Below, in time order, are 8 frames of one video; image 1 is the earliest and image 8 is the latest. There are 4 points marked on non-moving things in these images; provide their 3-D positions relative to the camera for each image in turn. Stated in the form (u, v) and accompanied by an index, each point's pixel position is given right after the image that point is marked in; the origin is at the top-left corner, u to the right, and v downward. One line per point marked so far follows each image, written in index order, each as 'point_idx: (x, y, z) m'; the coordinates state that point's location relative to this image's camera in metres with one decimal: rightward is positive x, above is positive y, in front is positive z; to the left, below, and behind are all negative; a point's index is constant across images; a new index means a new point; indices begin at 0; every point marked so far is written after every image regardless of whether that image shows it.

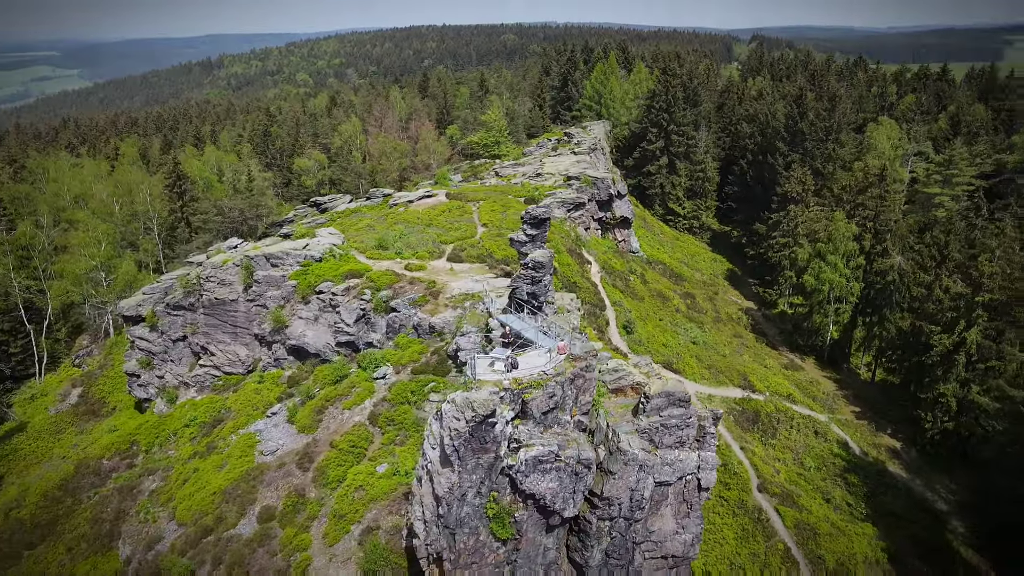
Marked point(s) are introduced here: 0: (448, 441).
0: (-1.5, -3.5, +17.1) m
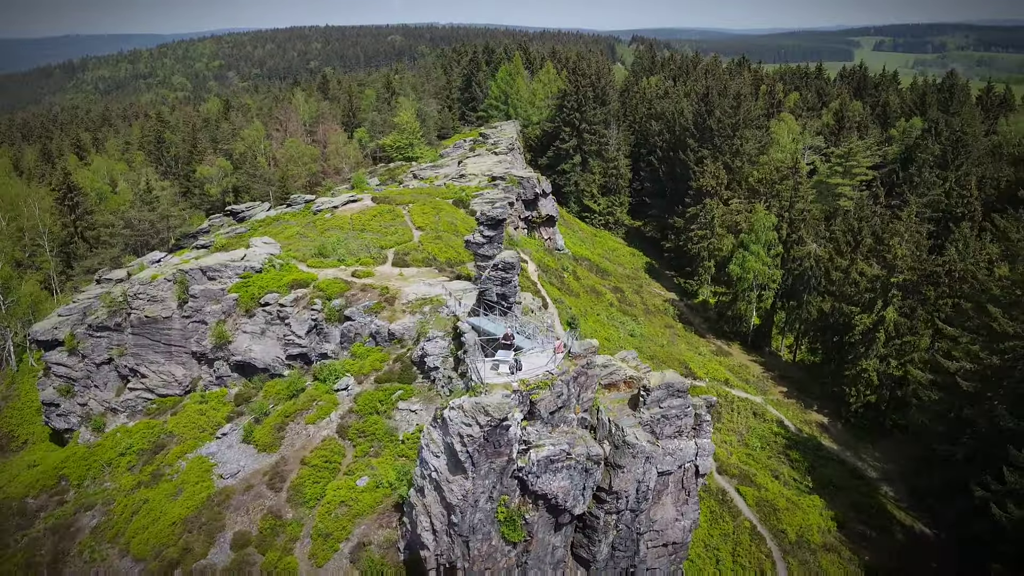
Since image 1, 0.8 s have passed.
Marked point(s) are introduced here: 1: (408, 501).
0: (-1.2, -3.6, +16.8) m
1: (-2.8, -5.6, +19.6) m
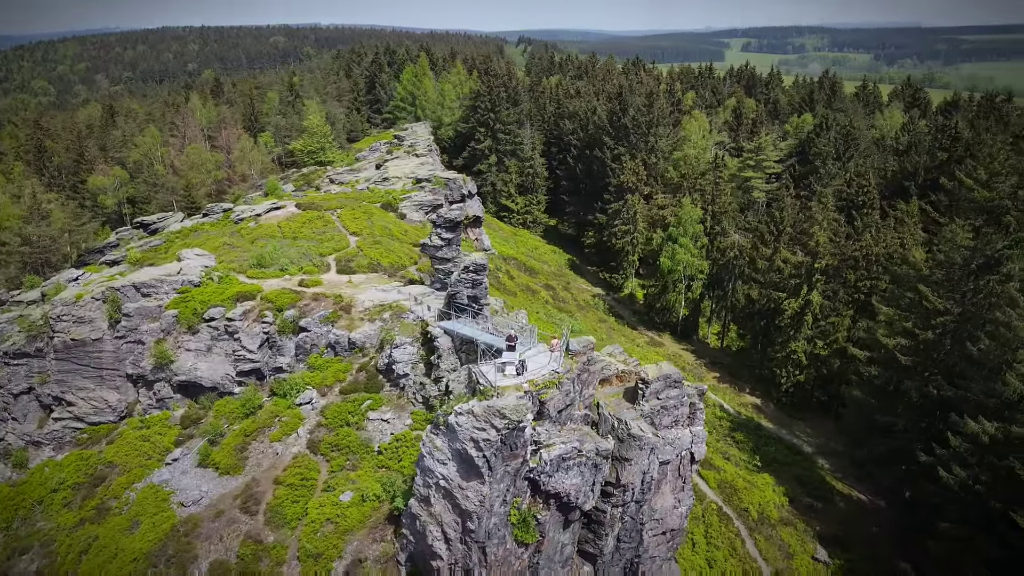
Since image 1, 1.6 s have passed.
0: (-0.8, -3.7, +16.6) m
1: (-2.7, -5.8, +19.1) m
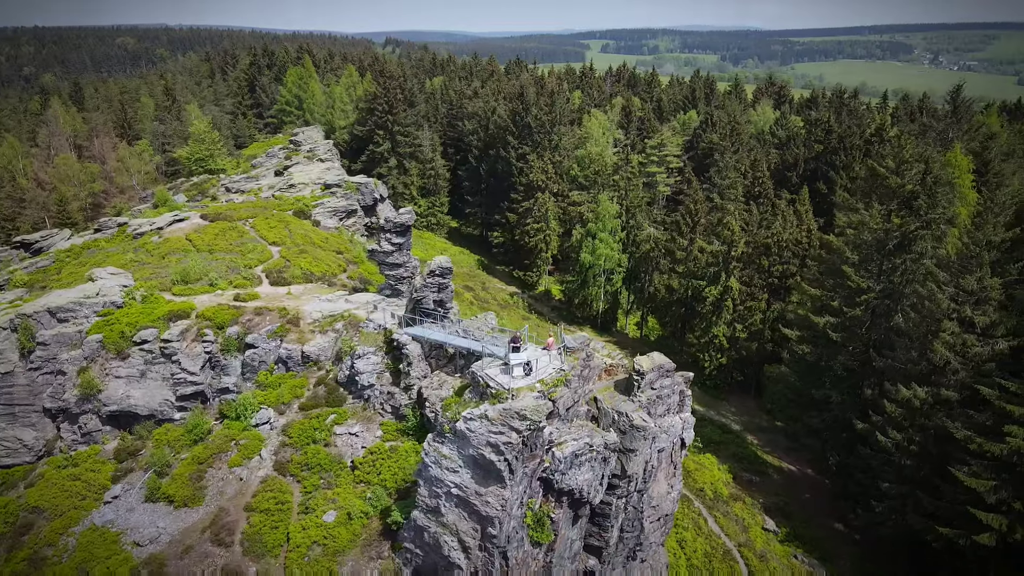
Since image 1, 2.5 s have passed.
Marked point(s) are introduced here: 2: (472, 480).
0: (-0.3, -3.8, +16.4) m
1: (-2.5, -6.0, +18.6) m
2: (-0.9, -4.5, +17.3) m
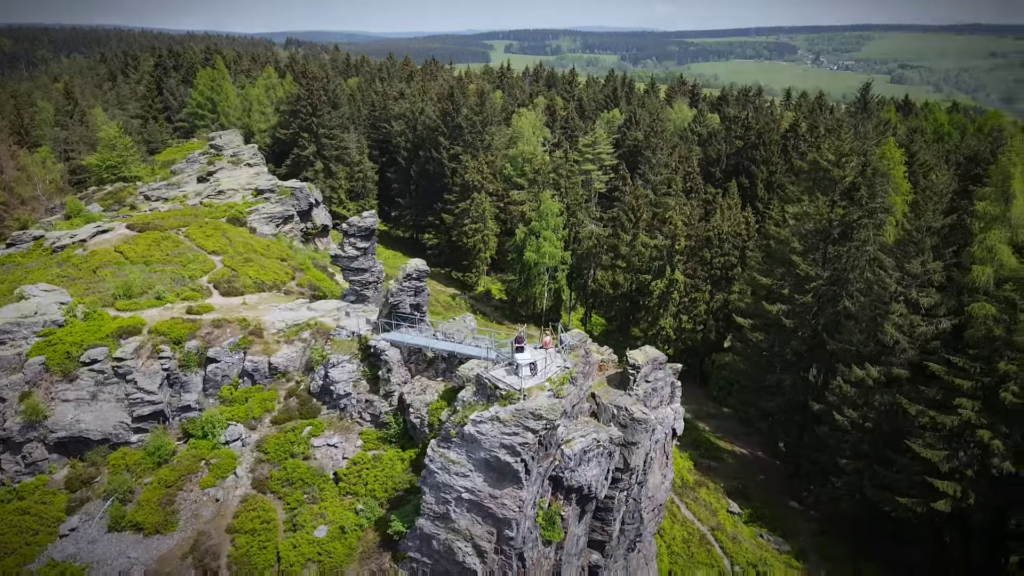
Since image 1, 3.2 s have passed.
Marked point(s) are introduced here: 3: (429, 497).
0: (+0.1, -3.8, +16.3) m
1: (-2.2, -6.0, +18.2) m
2: (-0.6, -4.6, +17.1) m
3: (-2.0, -5.1, +18.0) m
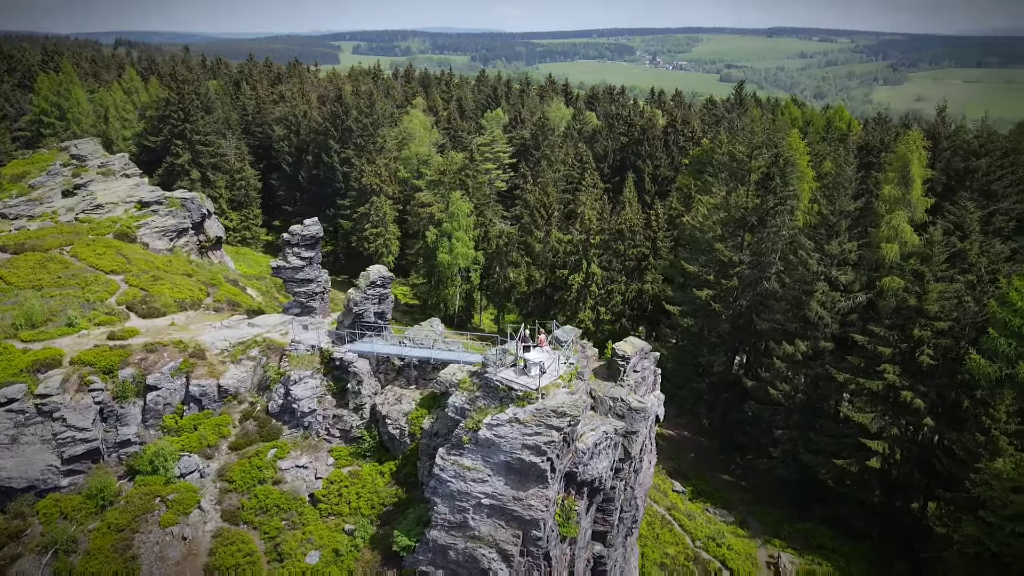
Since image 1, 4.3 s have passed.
0: (+0.7, -3.7, +16.3) m
1: (-1.8, -6.2, +17.8) m
2: (-0.1, -4.6, +16.9) m
3: (-1.6, -5.2, +17.6) m
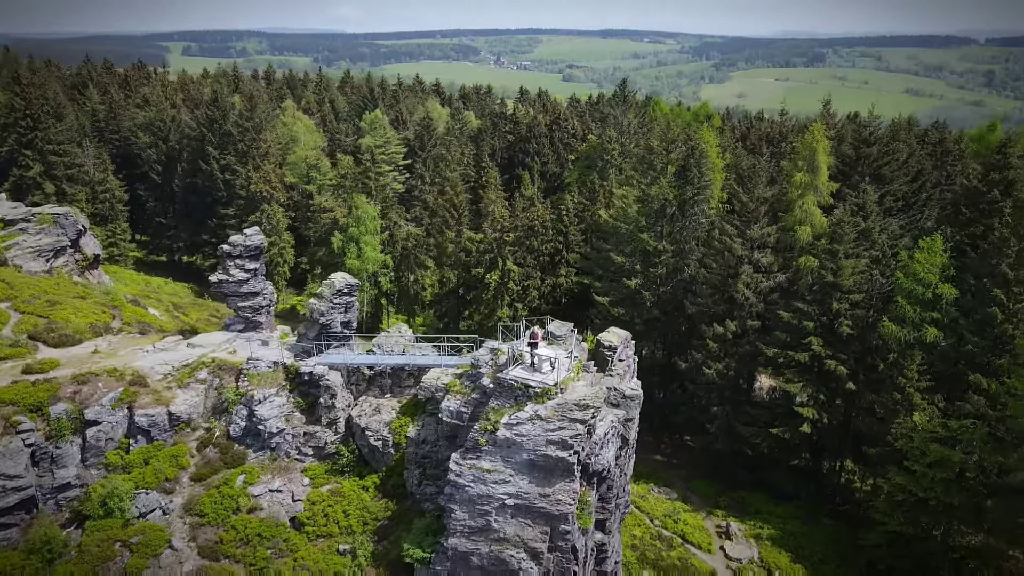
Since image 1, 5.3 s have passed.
0: (+1.3, -3.6, +16.4) m
1: (-1.3, -6.2, +17.4) m
2: (+0.4, -4.5, +16.9) m
3: (-1.1, -5.3, +17.3) m
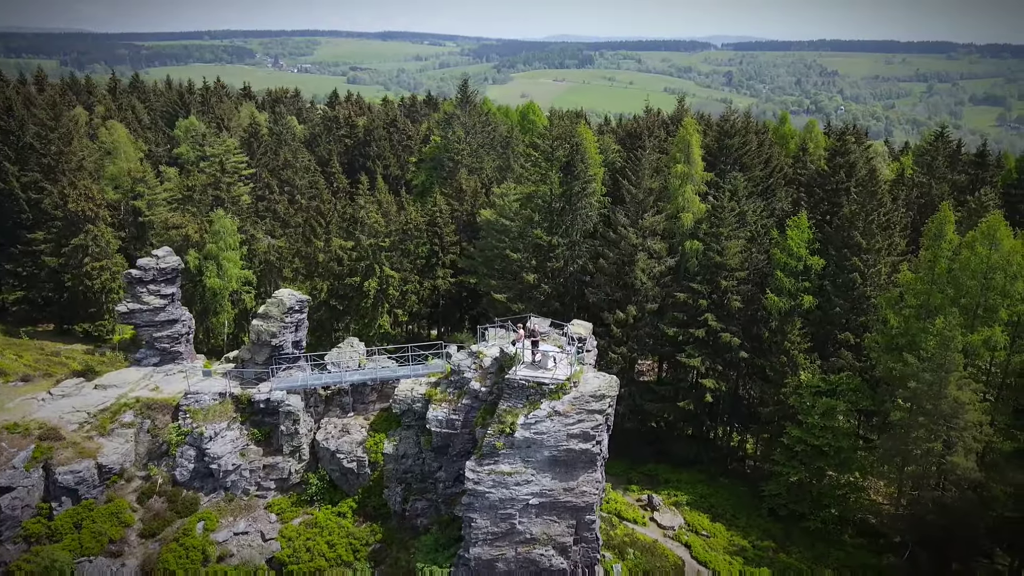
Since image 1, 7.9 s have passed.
0: (+1.9, -3.5, +16.7) m
1: (-0.7, -6.3, +17.1) m
2: (+1.0, -4.5, +17.0) m
3: (-0.6, -5.3, +17.0) m
